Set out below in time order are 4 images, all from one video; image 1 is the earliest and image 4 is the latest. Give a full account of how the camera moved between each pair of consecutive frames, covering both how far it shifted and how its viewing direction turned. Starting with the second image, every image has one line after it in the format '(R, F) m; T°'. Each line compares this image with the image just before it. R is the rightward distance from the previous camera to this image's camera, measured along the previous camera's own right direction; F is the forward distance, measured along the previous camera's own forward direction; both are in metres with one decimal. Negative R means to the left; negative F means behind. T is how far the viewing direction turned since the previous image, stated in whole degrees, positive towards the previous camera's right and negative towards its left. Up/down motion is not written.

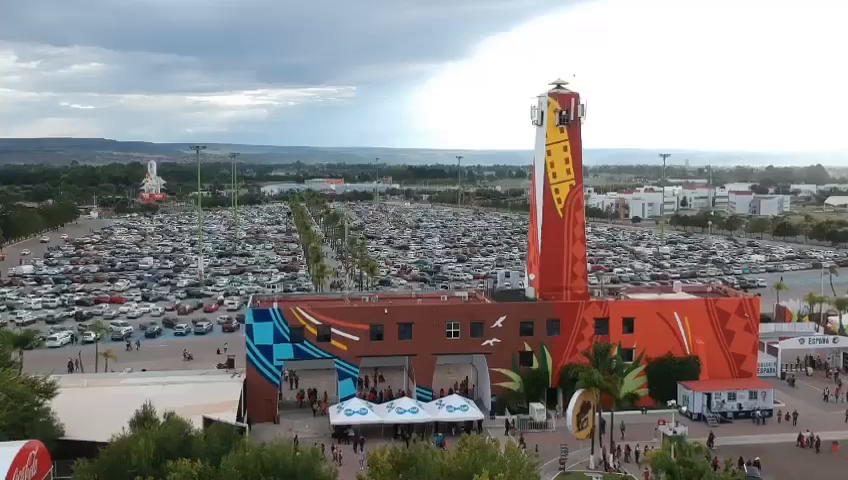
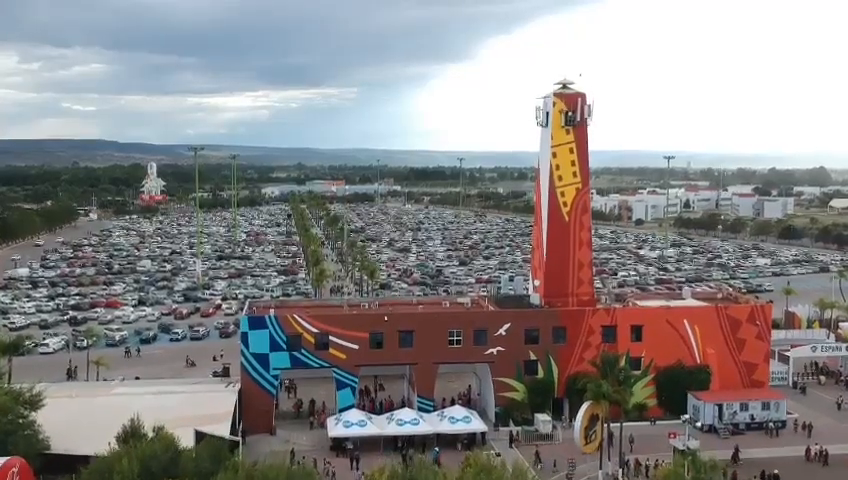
(0.0, +1.3) m; 0°
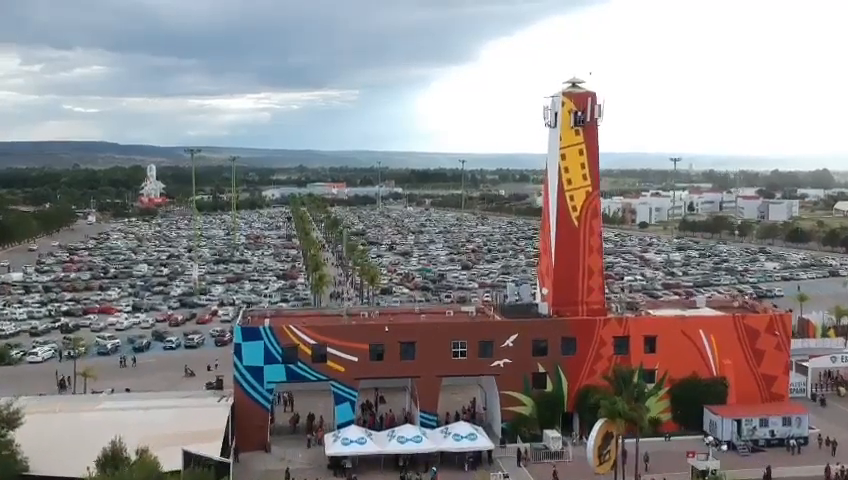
(-0.1, +1.9) m; 0°
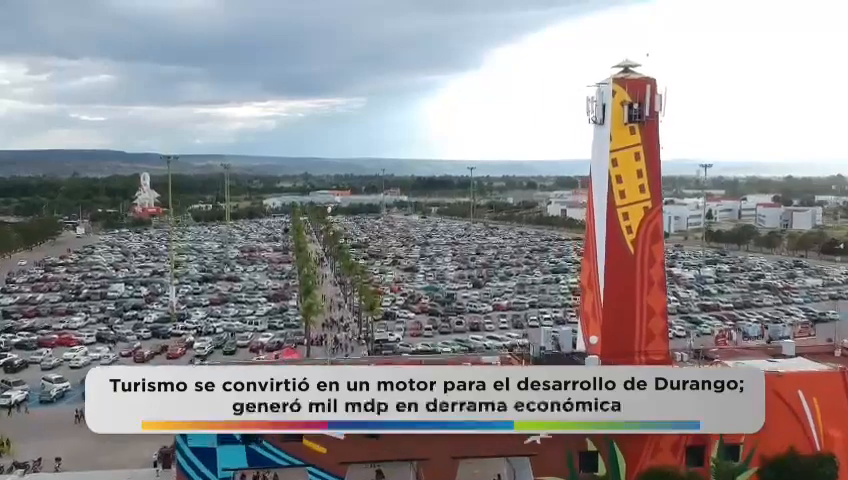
(-0.1, +9.3) m; 0°
